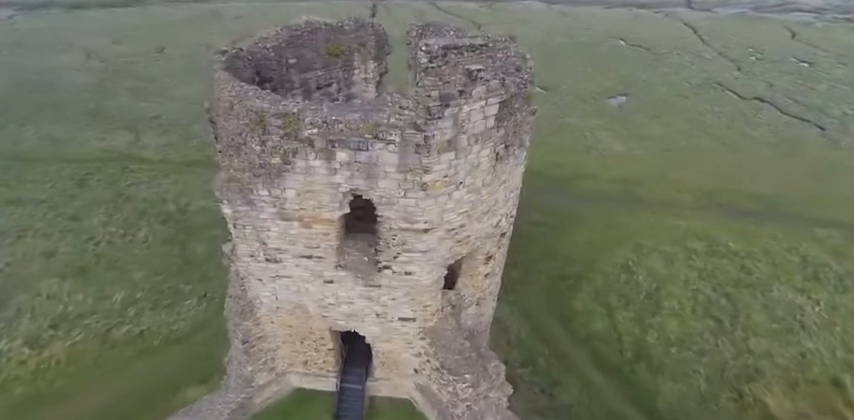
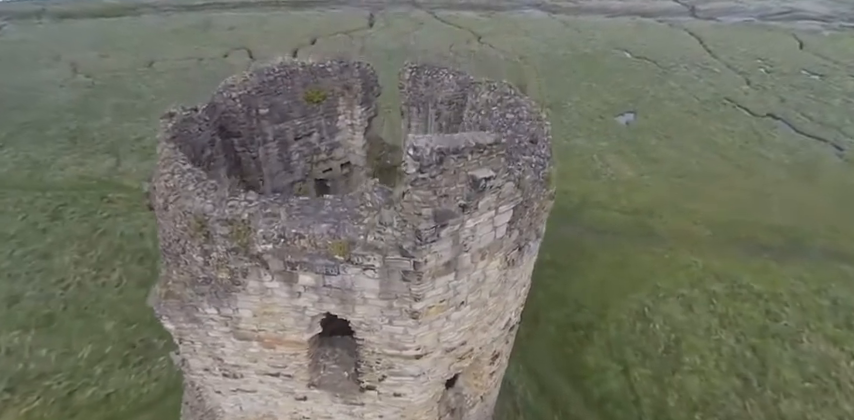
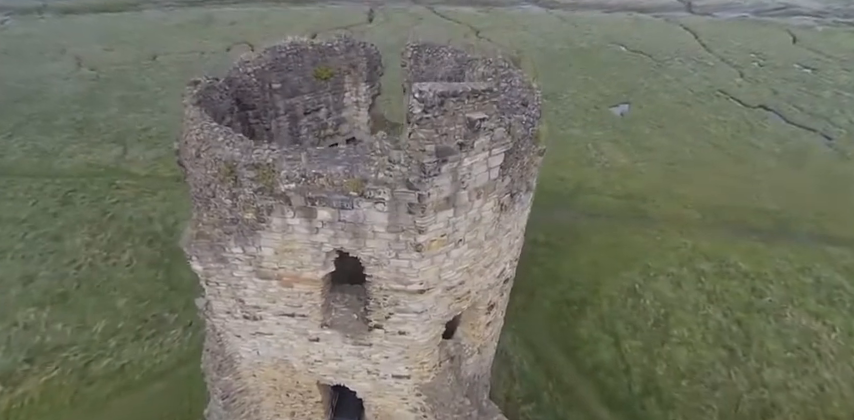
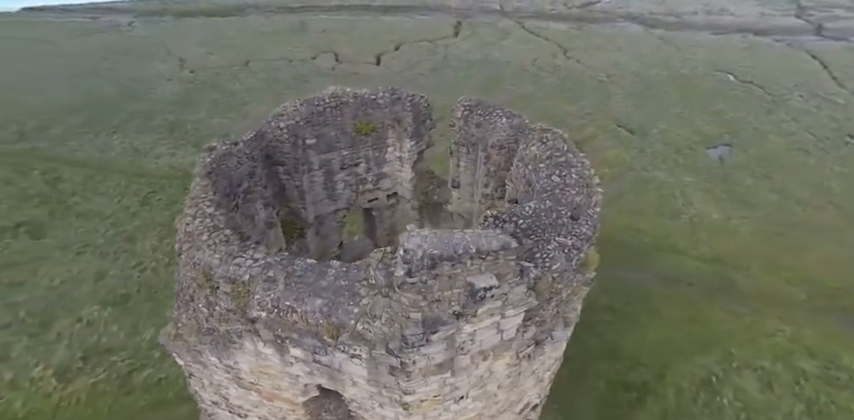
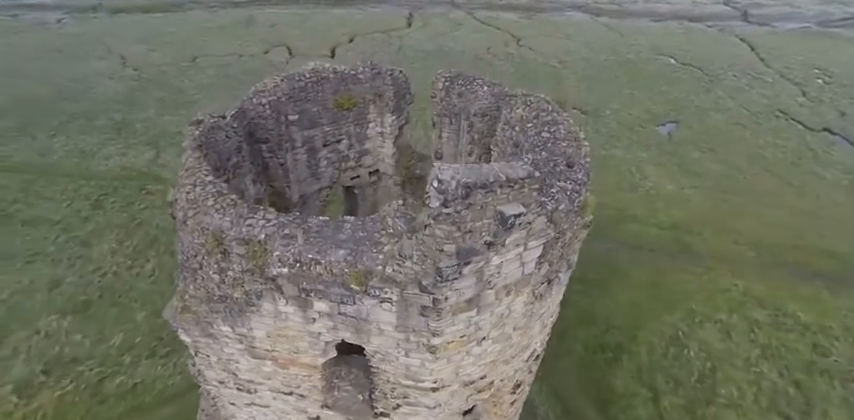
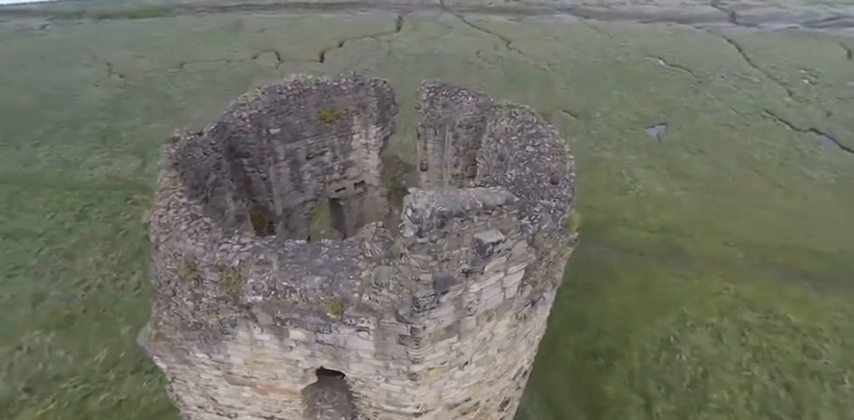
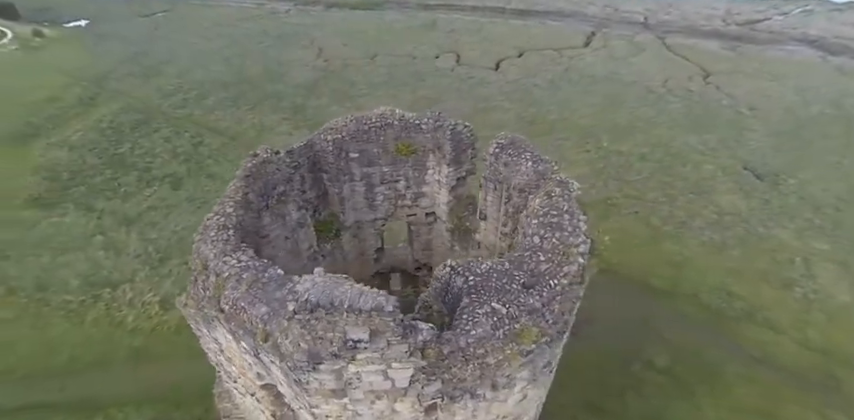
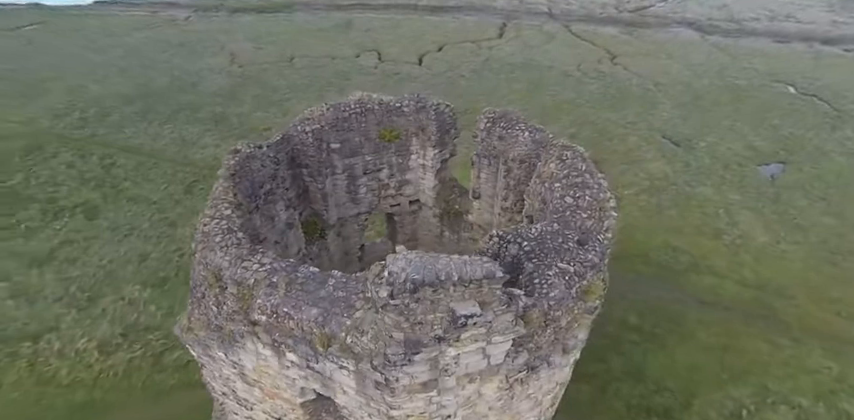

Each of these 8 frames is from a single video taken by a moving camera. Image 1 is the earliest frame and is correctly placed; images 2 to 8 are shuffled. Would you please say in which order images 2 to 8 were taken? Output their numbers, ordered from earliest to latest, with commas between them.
3, 2, 5, 6, 4, 8, 7
